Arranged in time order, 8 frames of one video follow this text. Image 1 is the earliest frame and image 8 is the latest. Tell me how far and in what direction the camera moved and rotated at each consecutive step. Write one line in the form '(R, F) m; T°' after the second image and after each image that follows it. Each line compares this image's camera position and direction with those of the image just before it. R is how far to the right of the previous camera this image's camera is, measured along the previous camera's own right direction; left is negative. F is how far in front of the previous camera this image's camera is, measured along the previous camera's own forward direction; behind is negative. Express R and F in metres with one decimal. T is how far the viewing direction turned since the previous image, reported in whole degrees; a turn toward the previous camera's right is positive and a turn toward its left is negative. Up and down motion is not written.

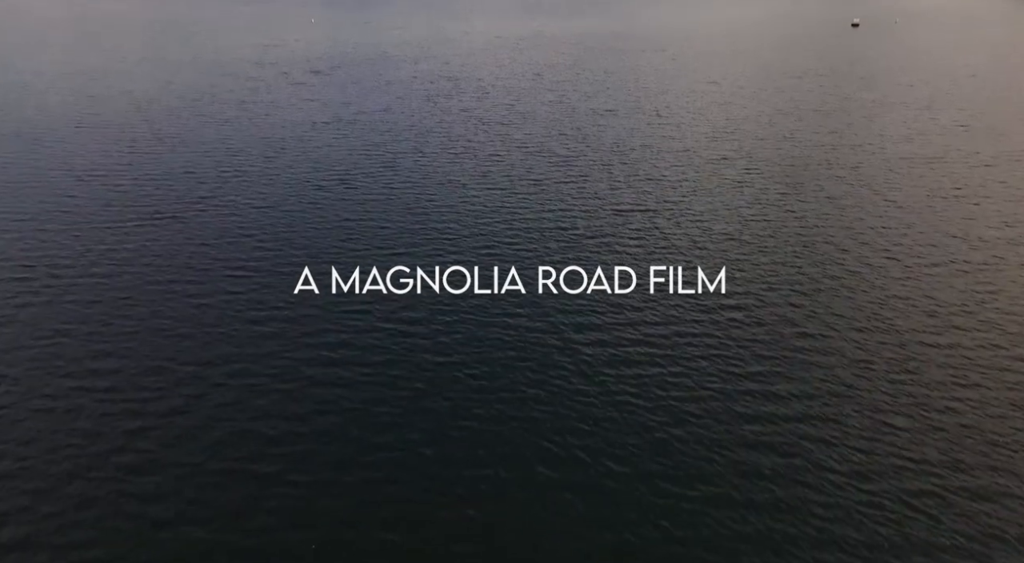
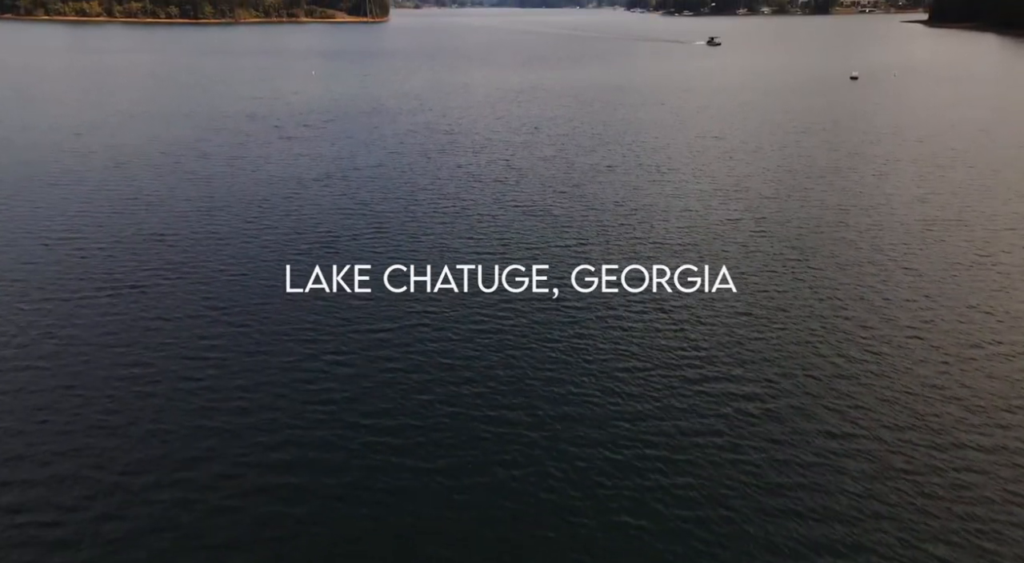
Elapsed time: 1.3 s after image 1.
(+0.5, +2.2) m; 0°
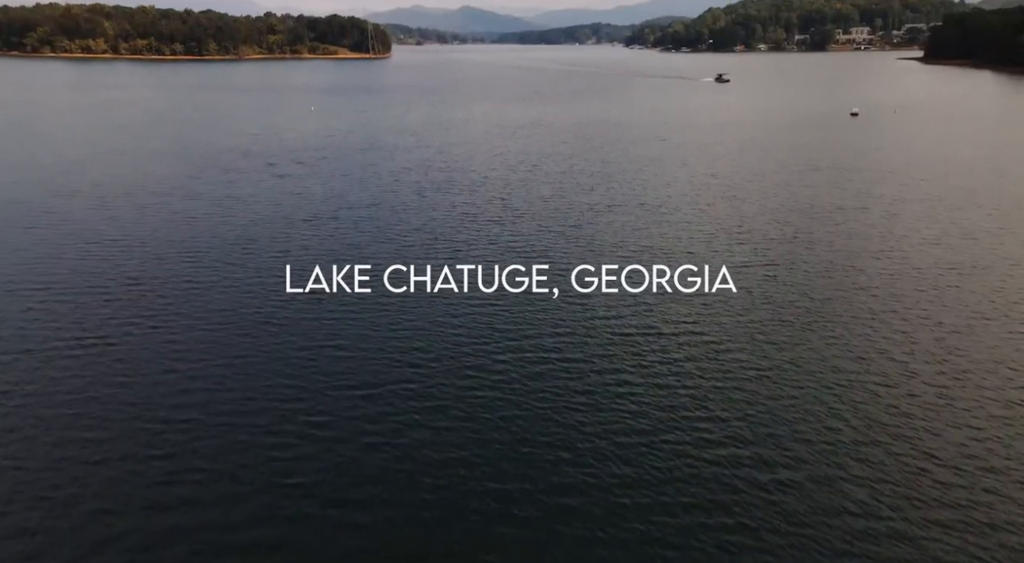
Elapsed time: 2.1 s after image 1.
(+0.3, +1.7) m; 0°
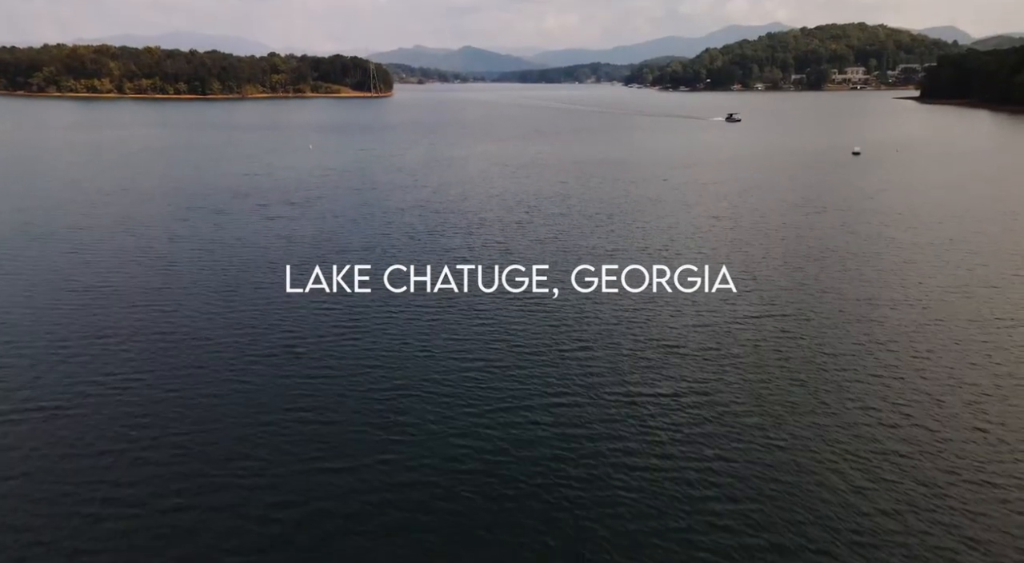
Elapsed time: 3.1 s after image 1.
(+0.2, +2.0) m; 0°
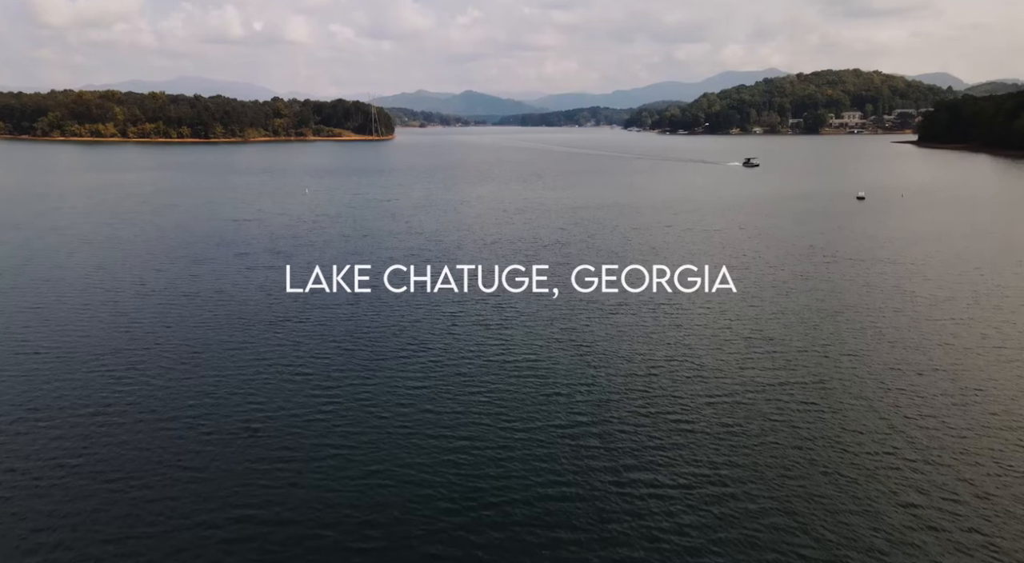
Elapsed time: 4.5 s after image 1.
(+0.4, +2.9) m; 0°
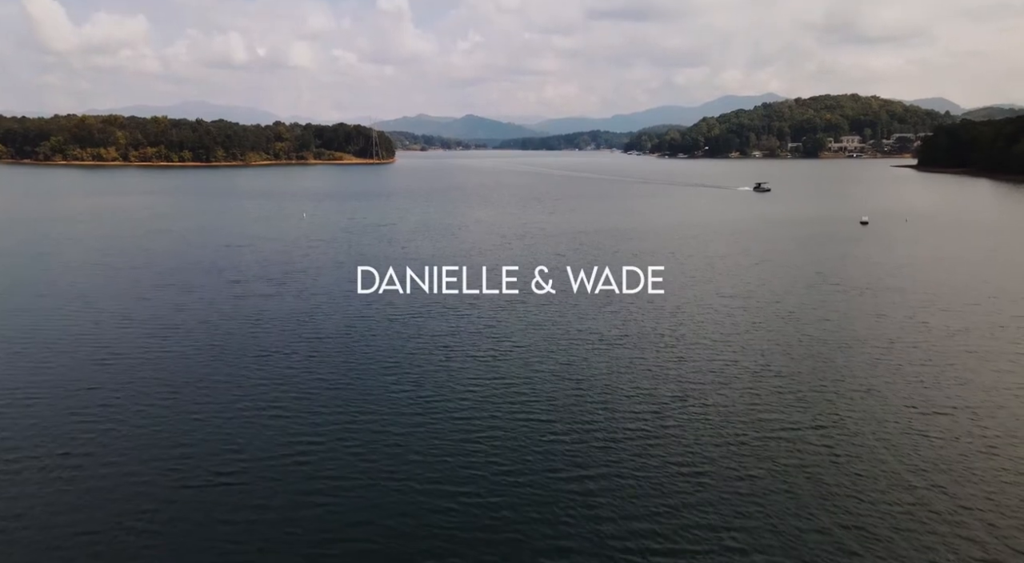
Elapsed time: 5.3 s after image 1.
(+0.2, +1.5) m; 0°
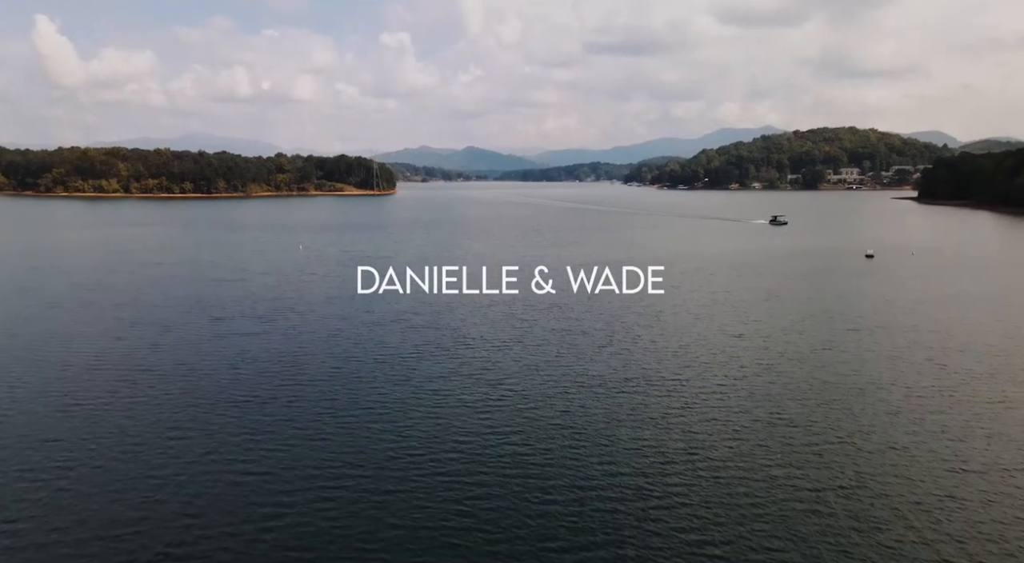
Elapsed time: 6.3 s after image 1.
(+0.3, +2.1) m; 0°
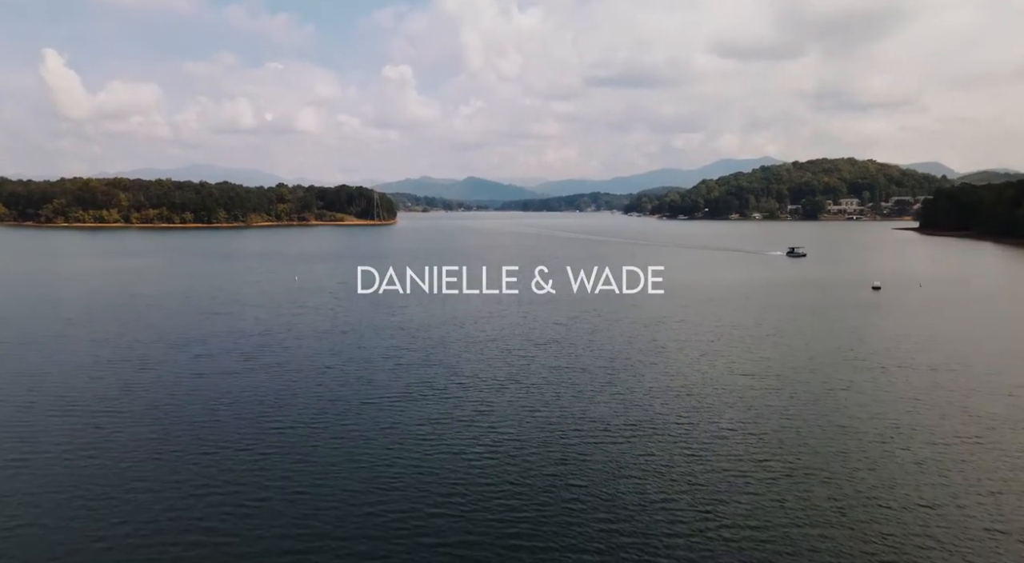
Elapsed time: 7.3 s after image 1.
(+0.3, +2.1) m; 0°
